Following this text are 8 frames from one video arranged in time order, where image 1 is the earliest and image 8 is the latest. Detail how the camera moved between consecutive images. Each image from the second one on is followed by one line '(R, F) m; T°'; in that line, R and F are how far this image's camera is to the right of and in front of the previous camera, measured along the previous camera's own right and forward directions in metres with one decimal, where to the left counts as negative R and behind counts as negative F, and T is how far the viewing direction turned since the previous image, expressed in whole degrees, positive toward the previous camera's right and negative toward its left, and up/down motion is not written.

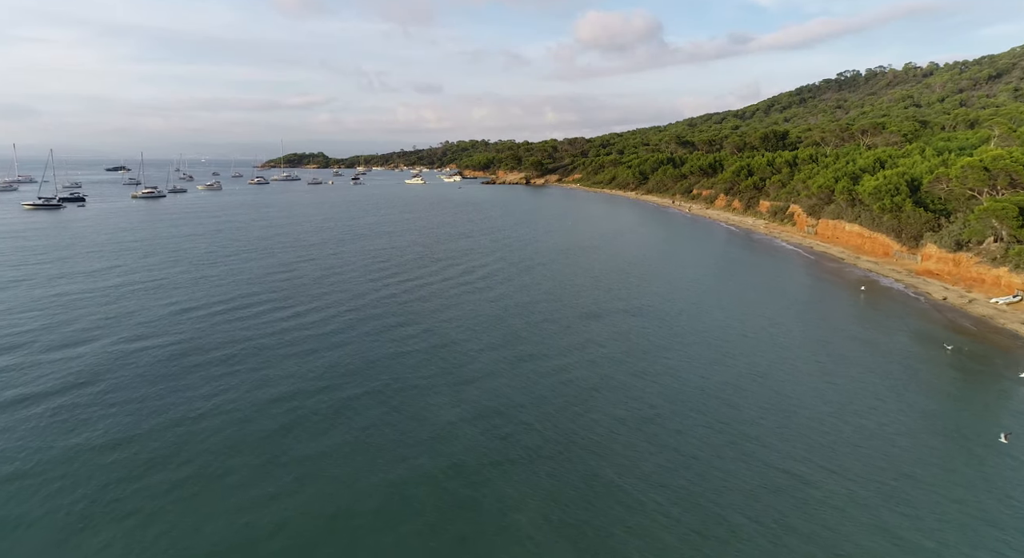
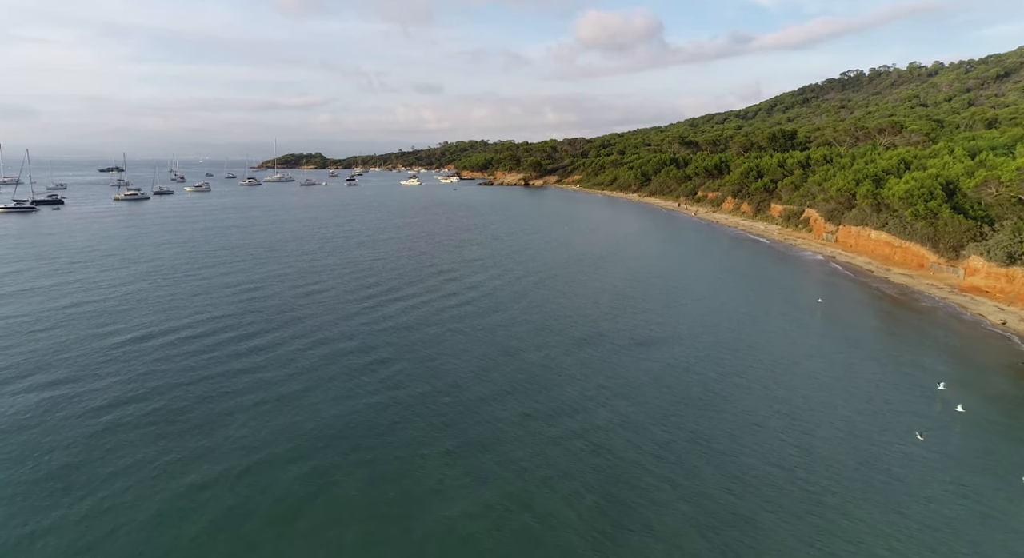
(+0.4, +4.4) m; 0°
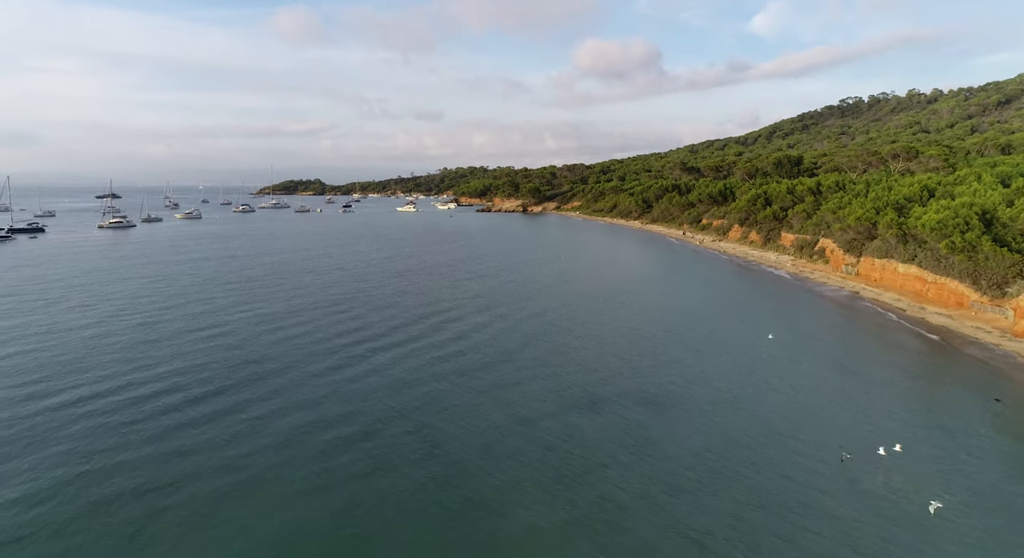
(+0.5, +4.2) m; 0°
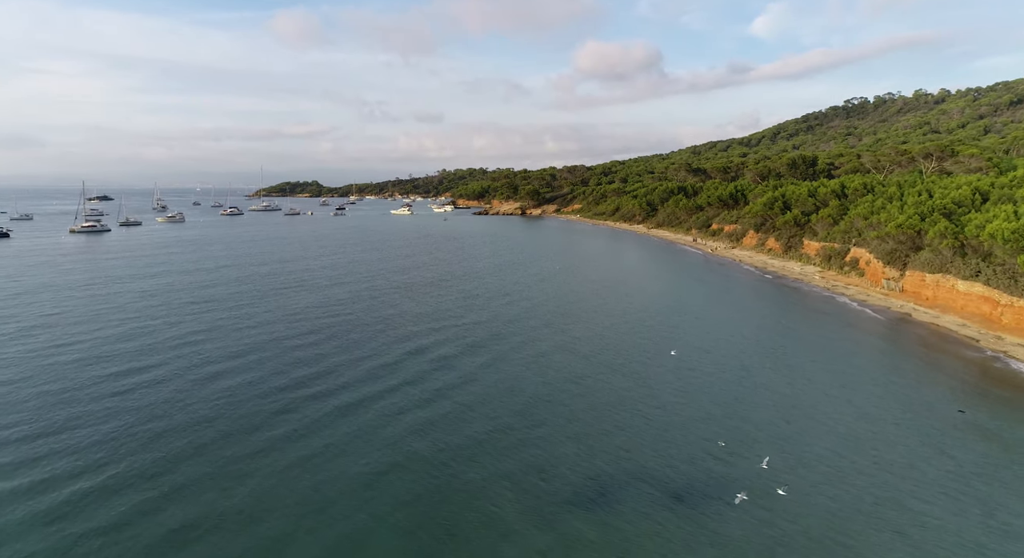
(+0.7, +6.6) m; 0°
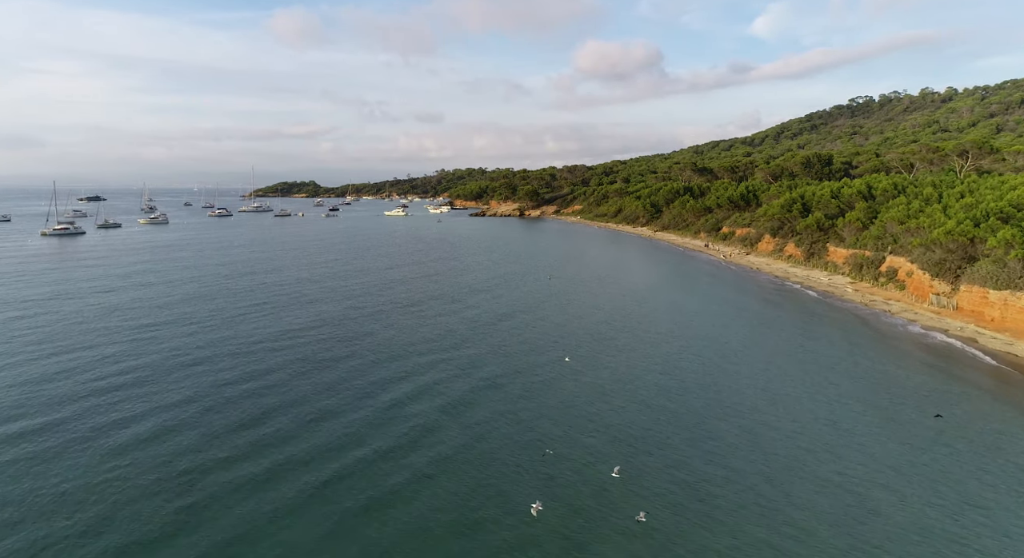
(+0.6, +5.9) m; 0°
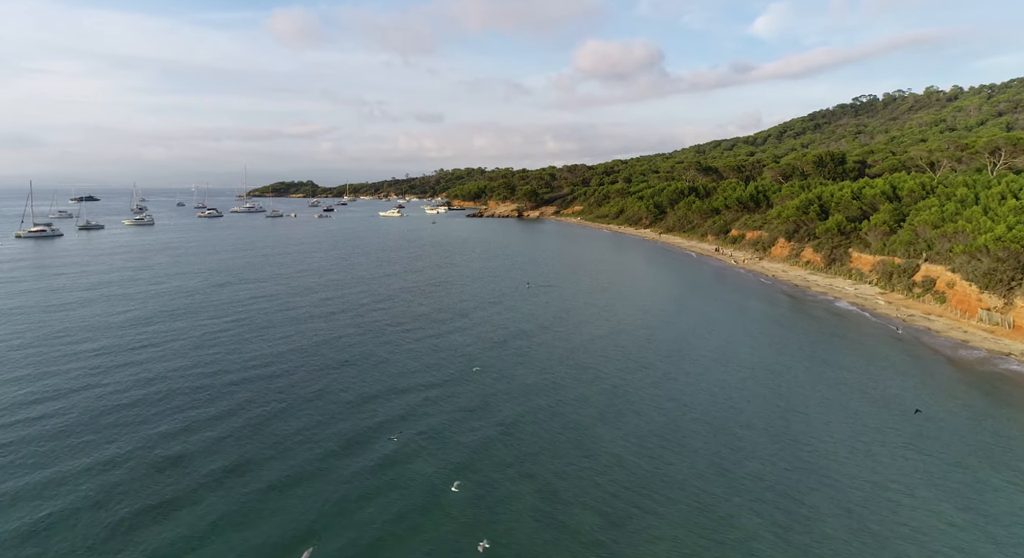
(+0.5, +4.6) m; 0°
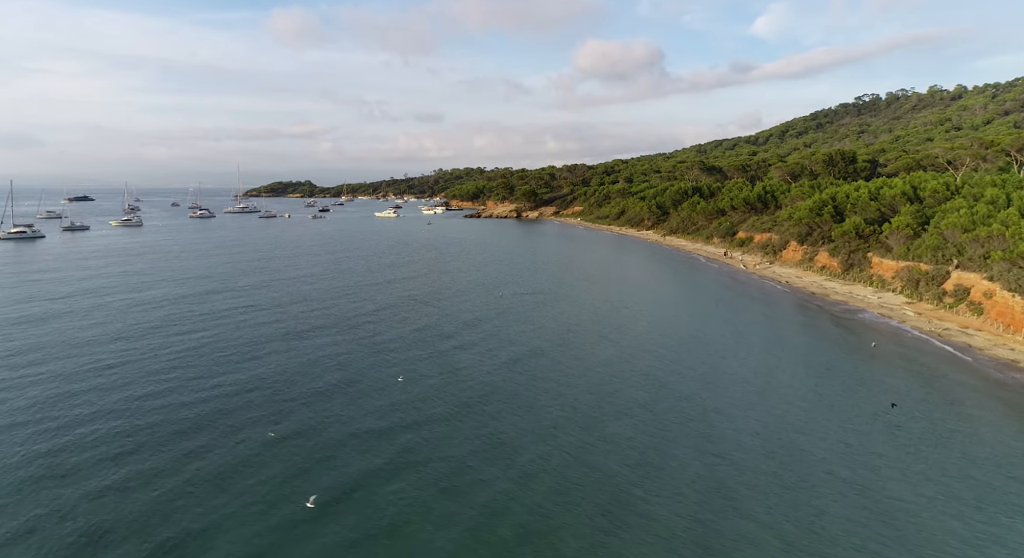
(+0.4, +3.5) m; 0°
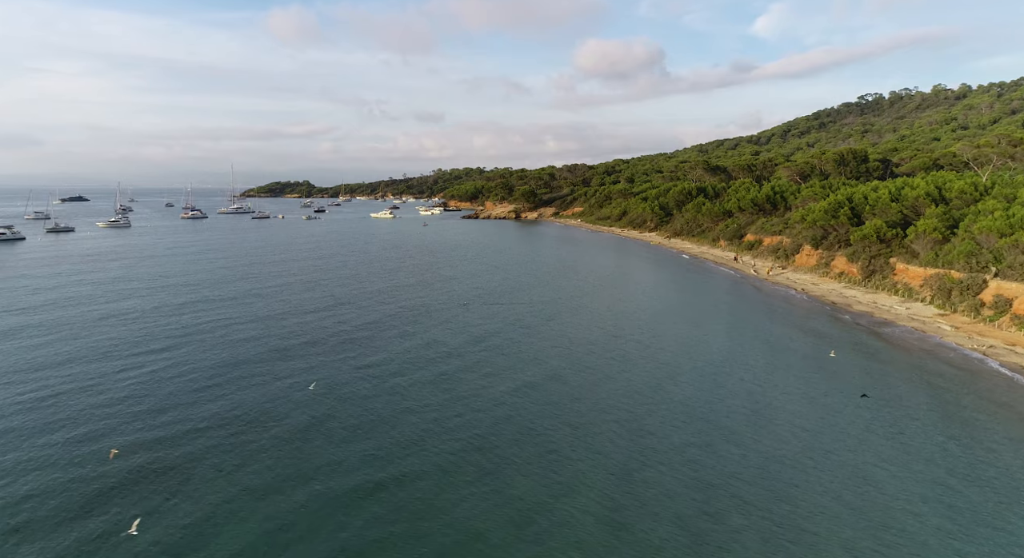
(+0.3, +3.5) m; 0°
